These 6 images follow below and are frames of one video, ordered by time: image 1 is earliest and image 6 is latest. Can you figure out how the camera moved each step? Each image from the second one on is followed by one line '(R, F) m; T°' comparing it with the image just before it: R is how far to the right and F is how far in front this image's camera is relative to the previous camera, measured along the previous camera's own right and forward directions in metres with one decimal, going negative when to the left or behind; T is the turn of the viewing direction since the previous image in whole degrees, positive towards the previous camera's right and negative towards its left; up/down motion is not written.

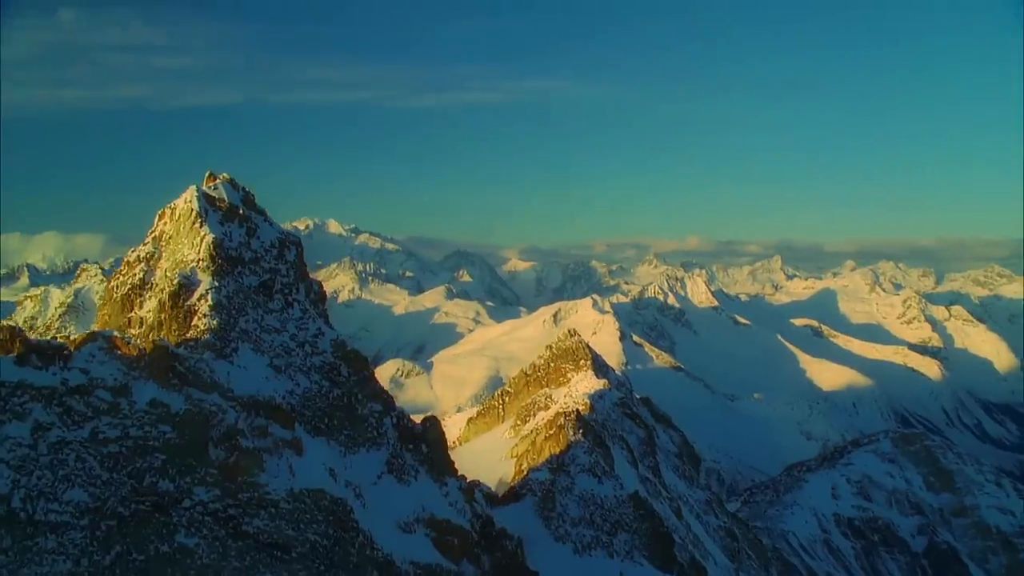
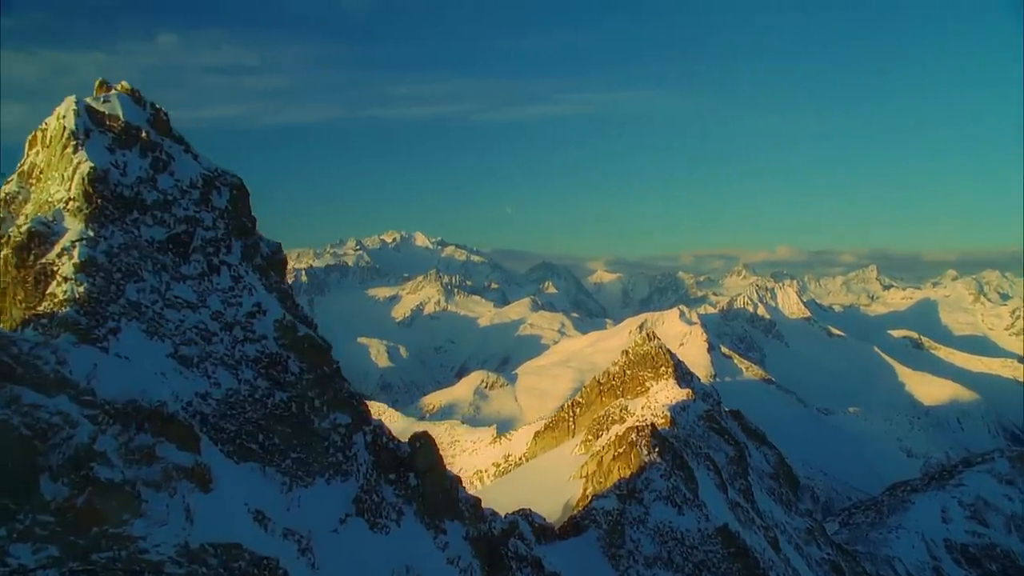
(+1.5, +9.9) m; -6°
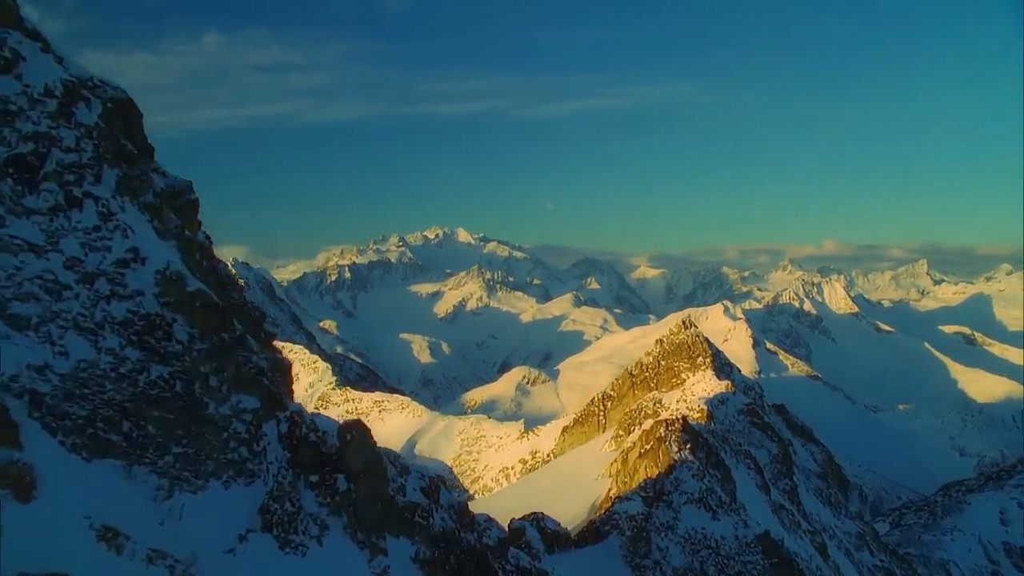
(+1.6, +5.5) m; -3°
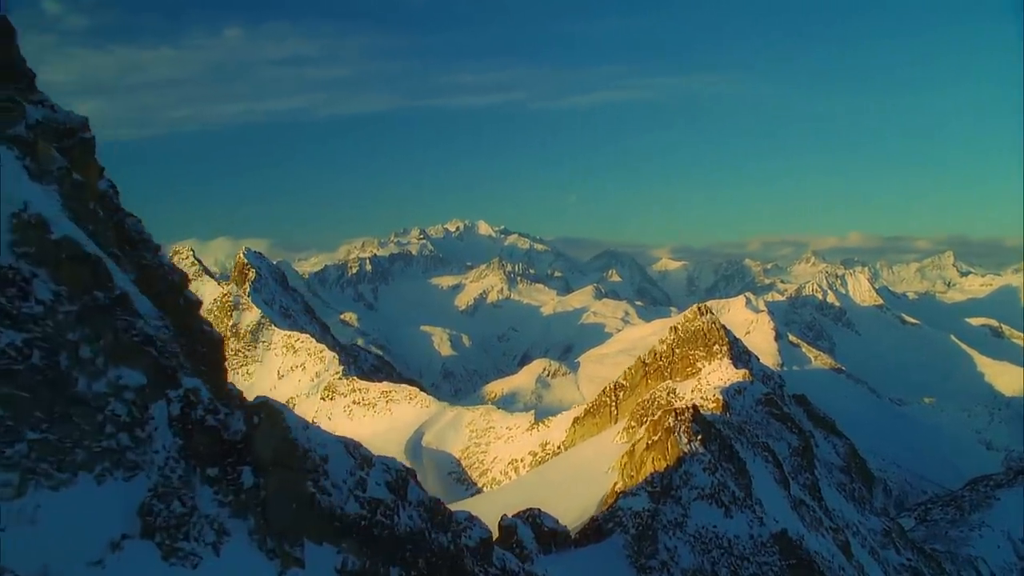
(+1.2, +3.3) m; -1°
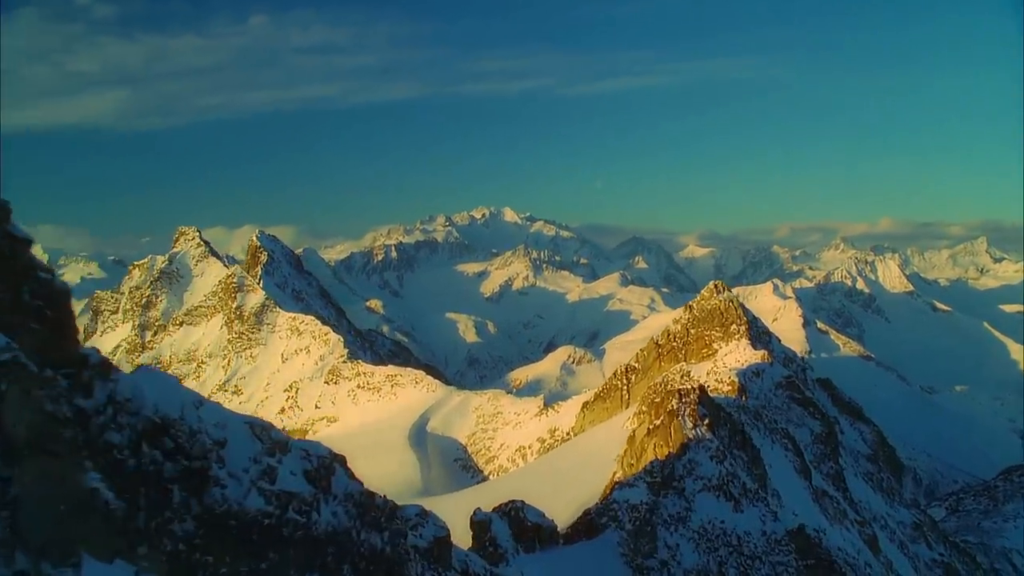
(+1.8, +4.3) m; -2°
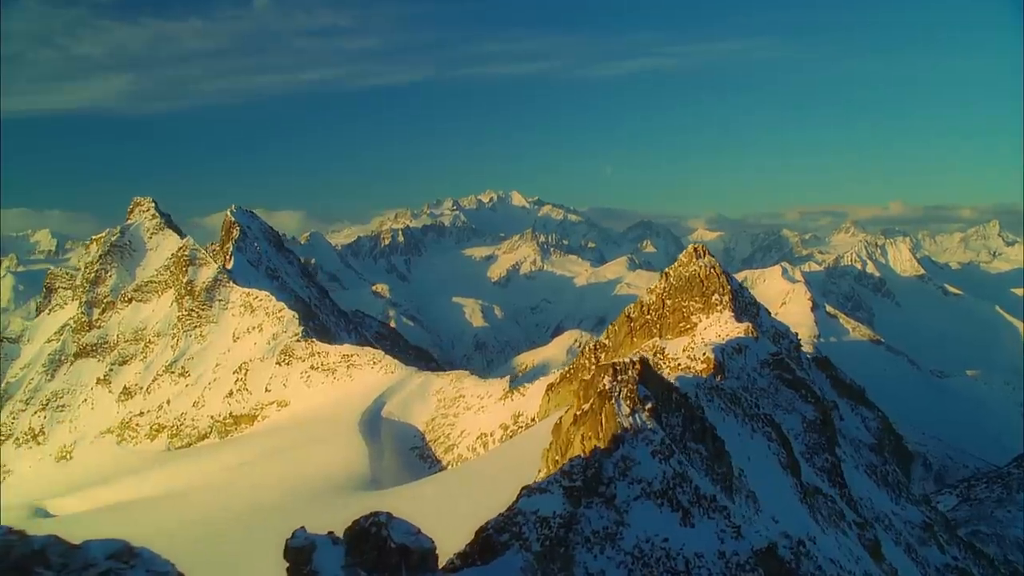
(+4.3, +9.2) m; -1°
